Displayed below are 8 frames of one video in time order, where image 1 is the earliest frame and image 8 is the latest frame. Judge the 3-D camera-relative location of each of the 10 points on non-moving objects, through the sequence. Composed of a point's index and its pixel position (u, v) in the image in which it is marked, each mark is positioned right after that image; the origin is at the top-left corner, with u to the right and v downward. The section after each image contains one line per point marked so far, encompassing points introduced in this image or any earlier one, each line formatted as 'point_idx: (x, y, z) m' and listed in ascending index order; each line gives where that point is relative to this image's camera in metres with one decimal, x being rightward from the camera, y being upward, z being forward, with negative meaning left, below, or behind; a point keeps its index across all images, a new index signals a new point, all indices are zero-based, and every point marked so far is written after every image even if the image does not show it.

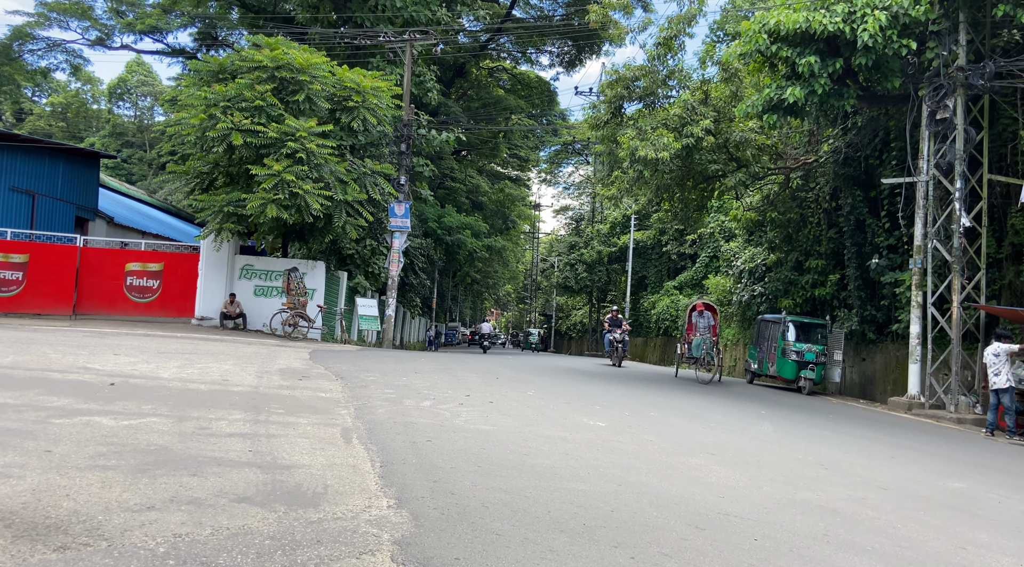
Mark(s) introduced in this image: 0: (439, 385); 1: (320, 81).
0: (-0.8, -1.1, +9.2) m
1: (-4.5, +4.8, +19.2) m
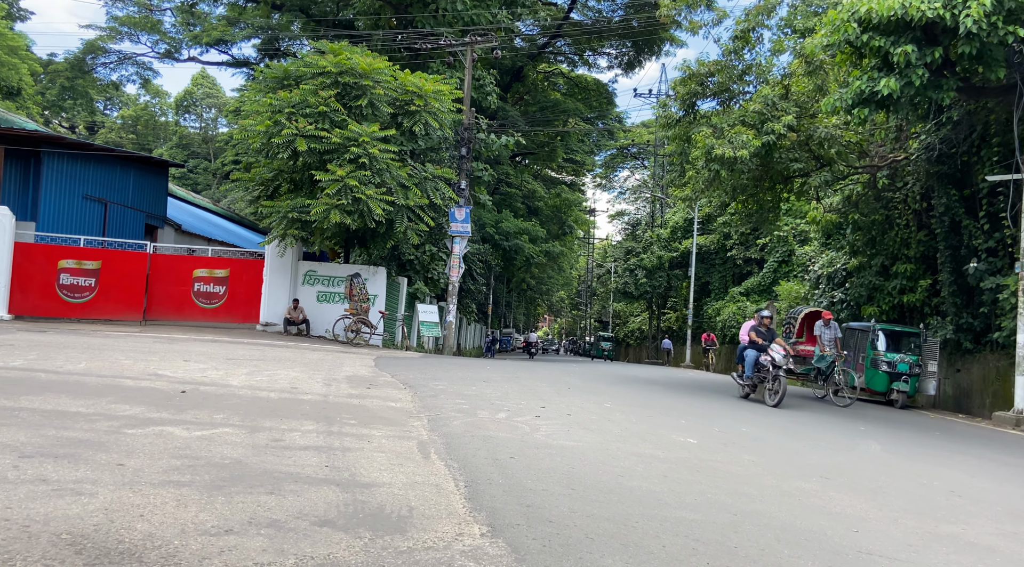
0: (0.0, -1.2, +8.8) m
1: (-3.0, +4.7, +19.1) m
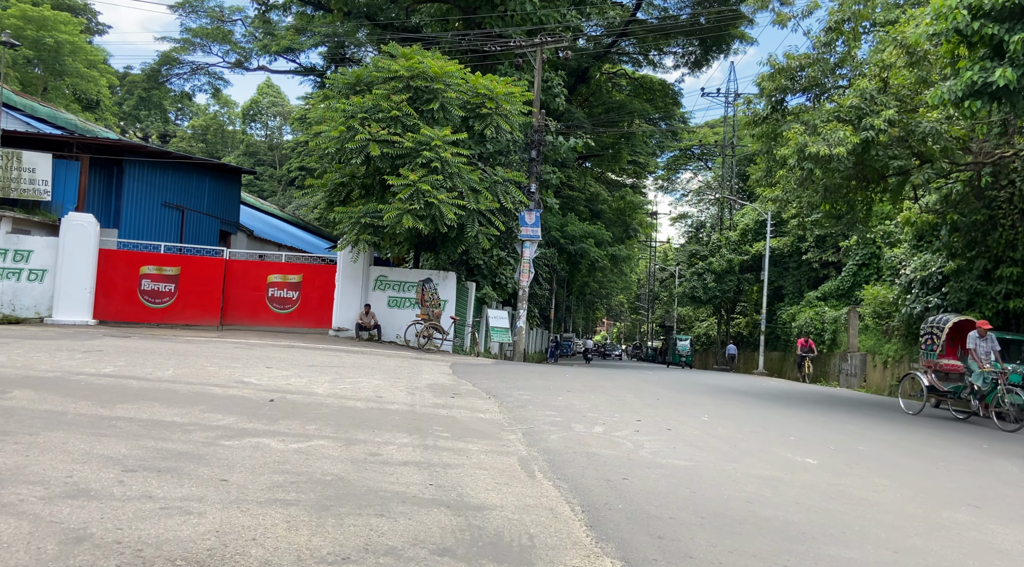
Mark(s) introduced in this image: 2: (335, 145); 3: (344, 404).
0: (+0.9, -1.2, +8.5) m
1: (-1.4, +4.5, +19.0) m
2: (-4.0, +3.1, +18.6) m
3: (-1.8, -1.3, +8.7) m
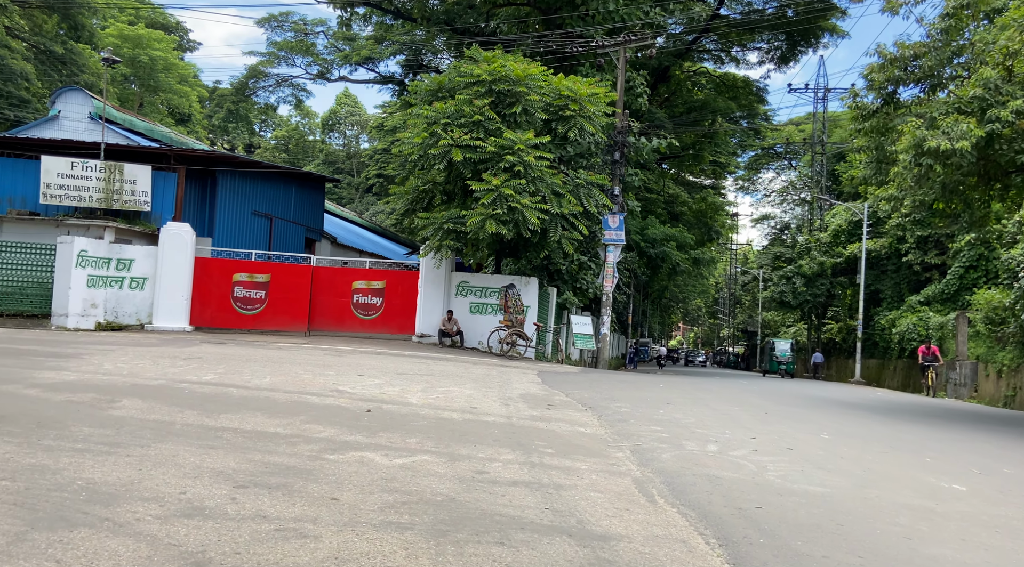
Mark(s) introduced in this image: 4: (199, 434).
0: (+1.9, -1.3, +8.1) m
1: (+0.5, +4.4, +18.8) m
2: (-2.1, +3.0, +18.6) m
3: (-0.7, -1.4, +8.5) m
4: (-2.6, -1.3, +7.0) m
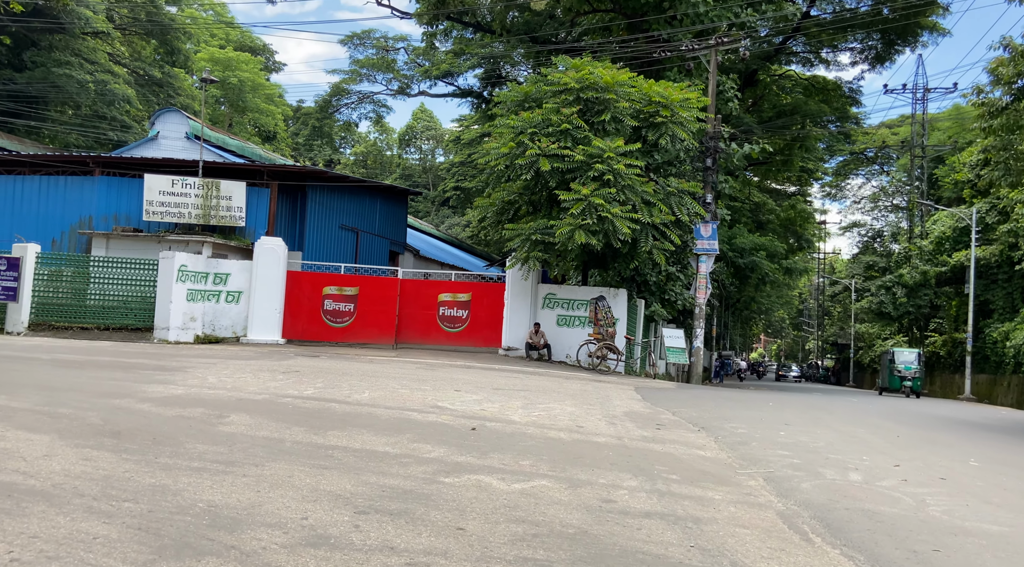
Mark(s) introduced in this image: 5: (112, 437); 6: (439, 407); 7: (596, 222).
0: (+3.0, -1.5, +7.6) m
1: (+2.5, +4.1, +18.4) m
2: (-0.1, +2.7, +18.4) m
3: (+0.3, -1.5, +8.2) m
4: (-1.7, -1.4, +6.9) m
5: (-3.5, -1.4, +7.3) m
6: (-0.9, -1.5, +9.9) m
7: (+1.8, +1.3, +17.4) m
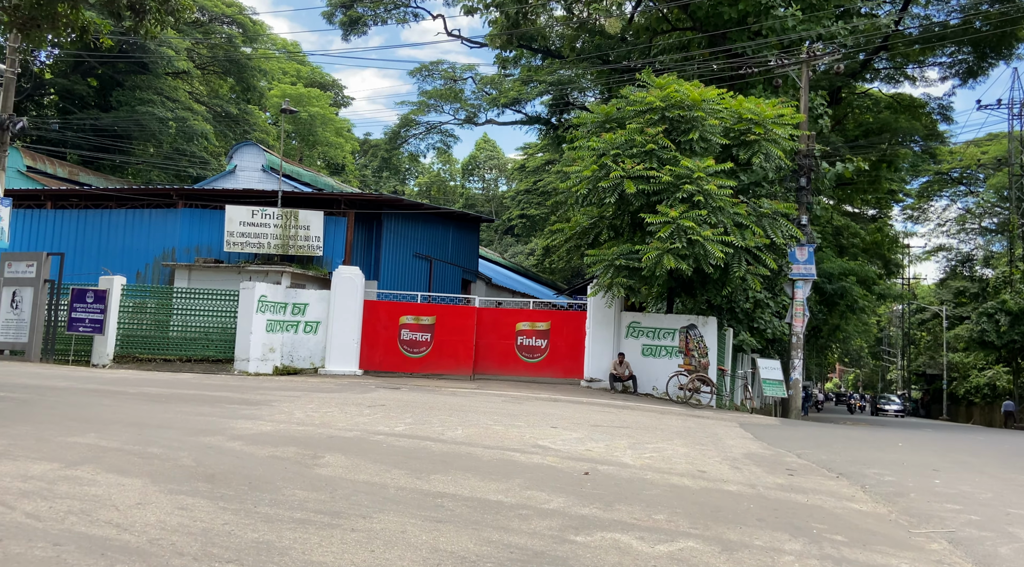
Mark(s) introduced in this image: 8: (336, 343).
0: (+4.0, -1.7, +6.6) m
1: (+4.3, +3.5, +17.6) m
2: (+1.7, +2.1, +17.8) m
3: (+1.4, -1.8, +7.5) m
4: (-0.7, -1.6, +6.3) m
5: (-2.5, -1.6, +6.8) m
6: (+0.3, -1.8, +9.2) m
7: (+3.5, +0.7, +16.6) m
8: (-3.8, -1.3, +18.0) m
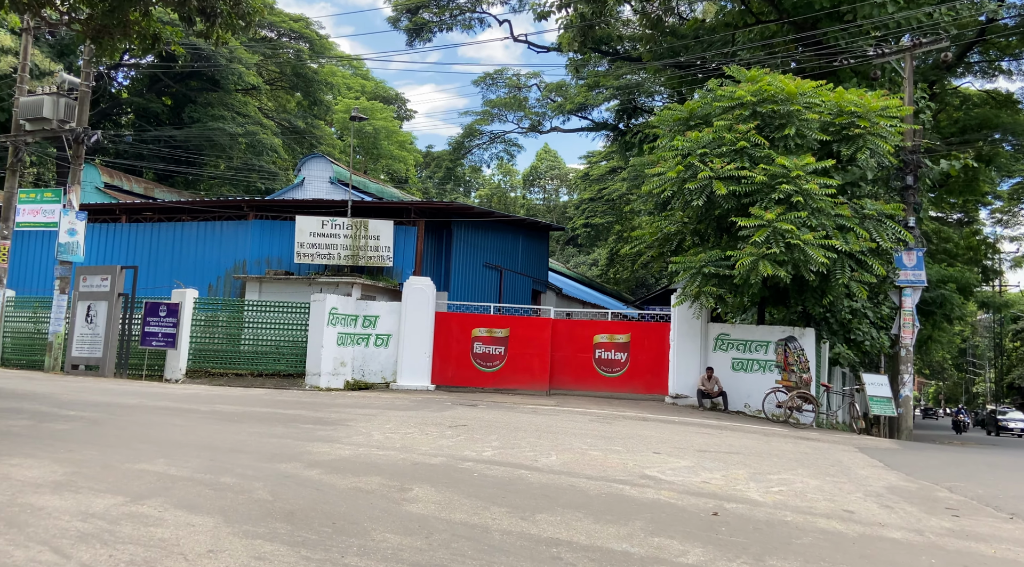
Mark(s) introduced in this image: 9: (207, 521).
0: (+4.8, -1.7, +5.3) m
1: (+5.9, +3.4, +16.4) m
2: (+3.3, +1.9, +16.7) m
3: (+2.3, -1.8, +6.3) m
4: (+0.1, -1.7, +5.3) m
5: (-1.6, -1.7, +6.0) m
6: (+1.4, -1.9, +8.1) m
7: (+5.1, +0.6, +15.3) m
8: (-2.1, -1.5, +17.3) m
9: (-2.2, -1.7, +6.0) m
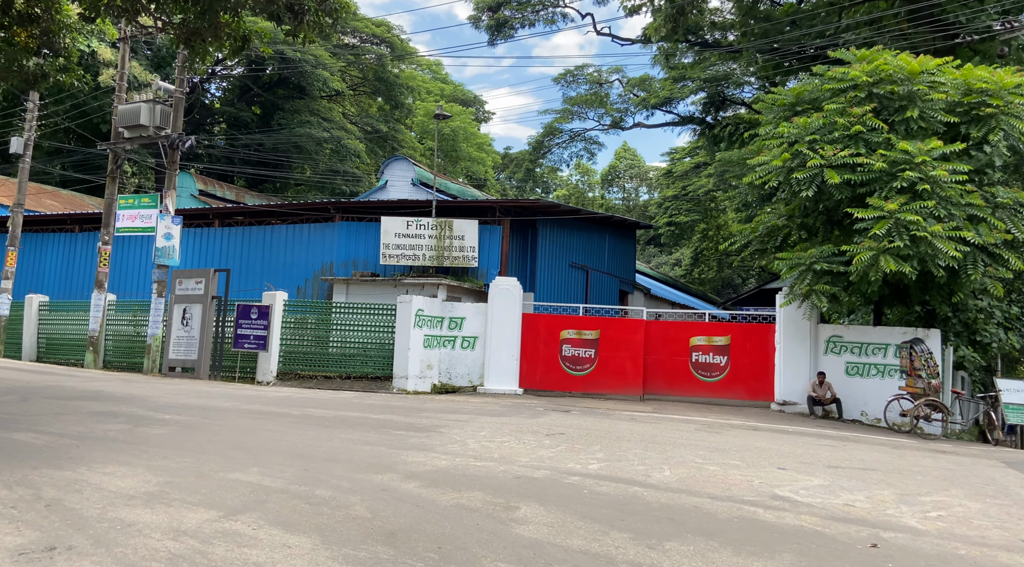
0: (+5.5, -1.7, +4.1) m
1: (+7.7, +3.4, +15.0) m
2: (+5.1, +1.9, +15.6) m
3: (+3.1, -1.8, +5.4) m
4: (+0.9, -1.7, +4.6) m
5: (-0.8, -1.7, +5.5) m
6: (+2.4, -1.9, +7.3) m
7: (+6.7, +0.6, +14.1) m
8: (-0.2, -1.5, +16.7) m
9: (-1.4, -1.7, +5.4) m
